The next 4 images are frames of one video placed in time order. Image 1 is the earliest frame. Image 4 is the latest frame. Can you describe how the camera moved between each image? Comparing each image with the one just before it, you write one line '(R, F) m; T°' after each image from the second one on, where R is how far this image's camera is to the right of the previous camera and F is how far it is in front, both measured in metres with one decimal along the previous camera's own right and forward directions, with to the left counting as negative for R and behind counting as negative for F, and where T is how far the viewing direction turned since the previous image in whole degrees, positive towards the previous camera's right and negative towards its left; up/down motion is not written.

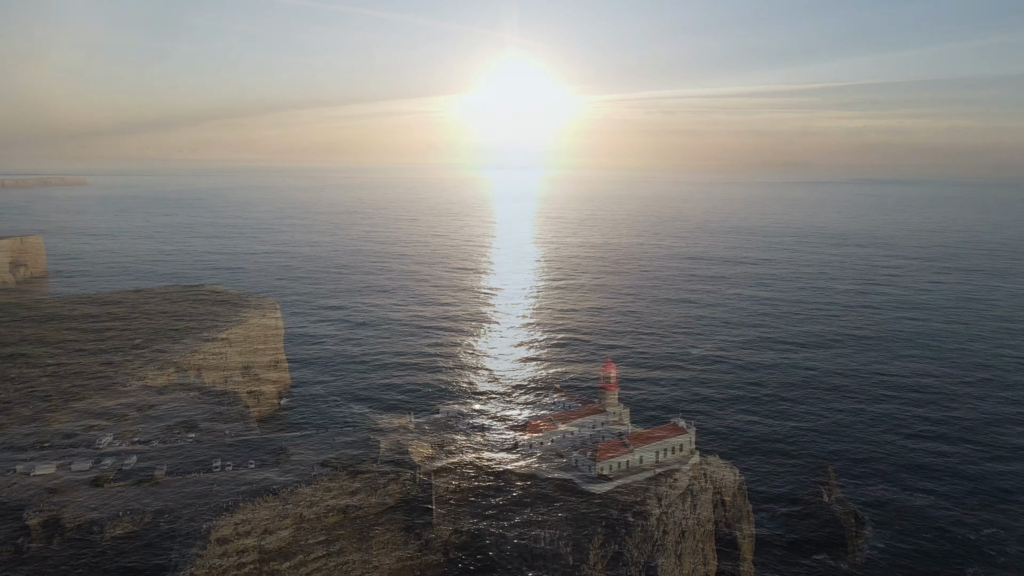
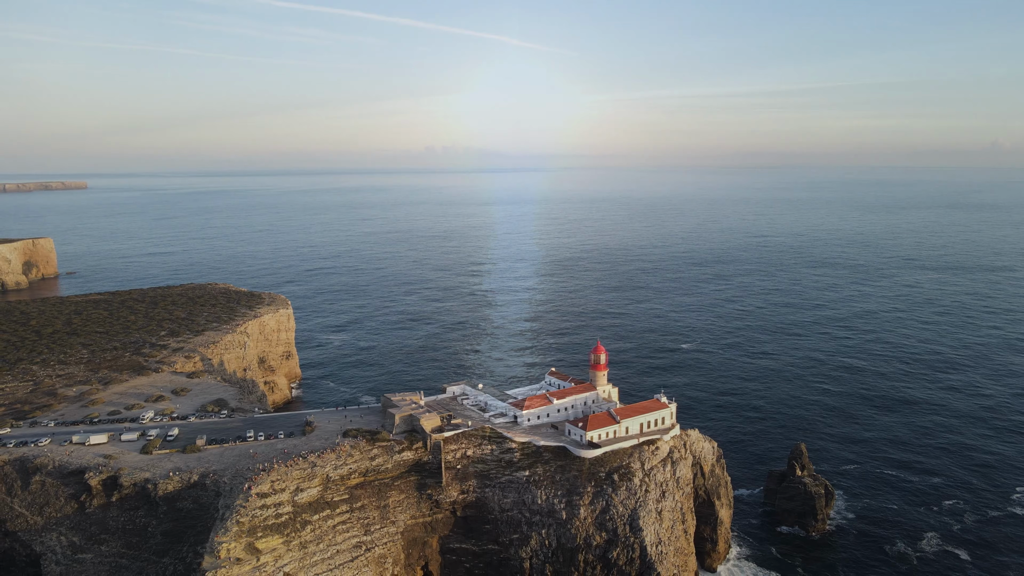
(0.0, -2.7) m; 0°
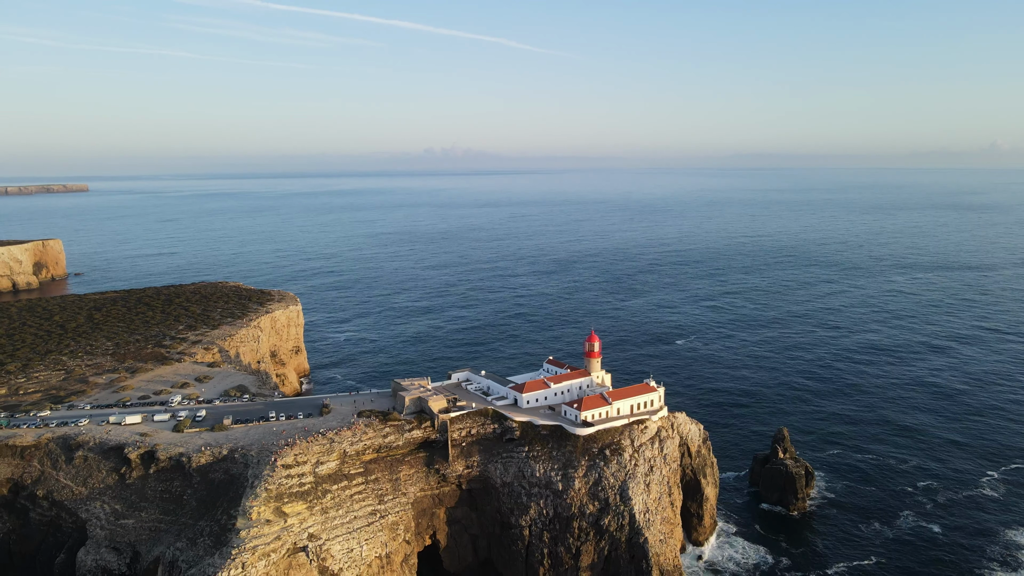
(0.0, -2.1) m; 0°
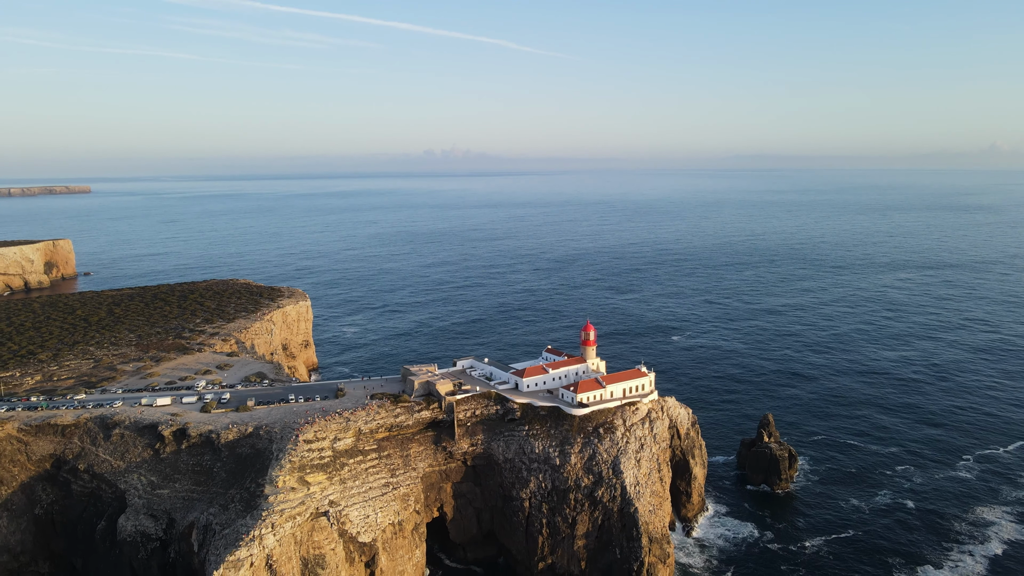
(-0.1, -2.1) m; 0°
